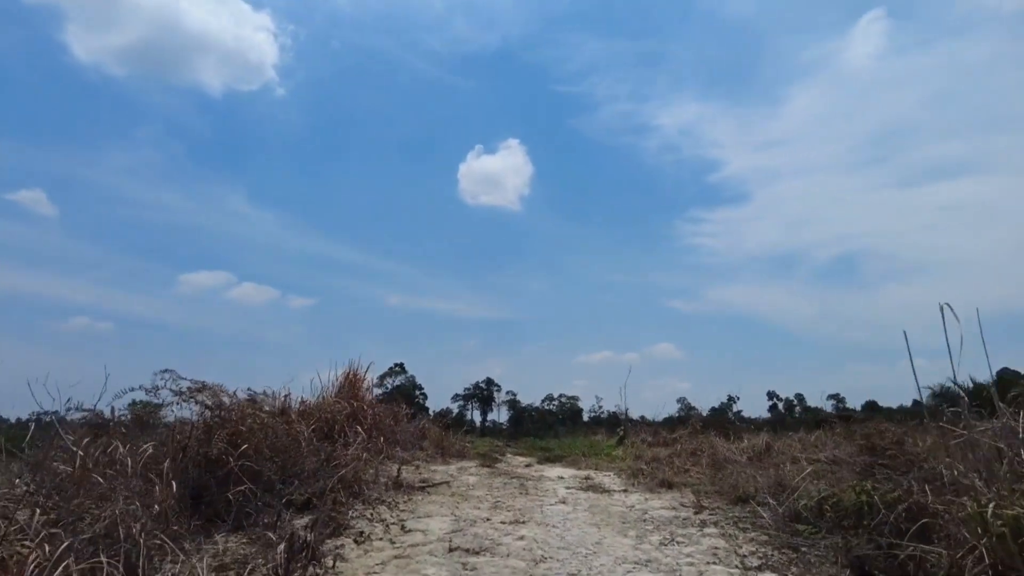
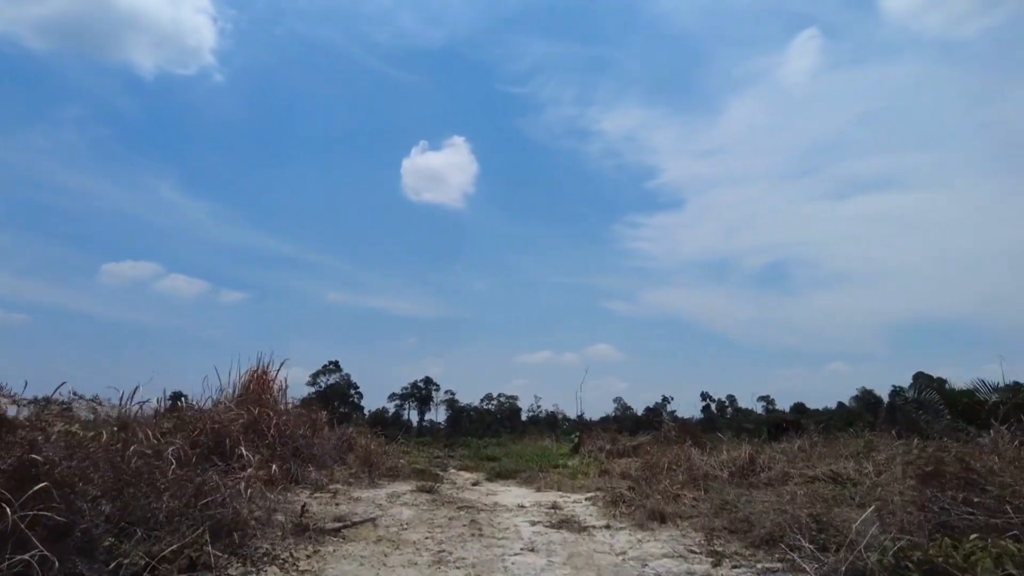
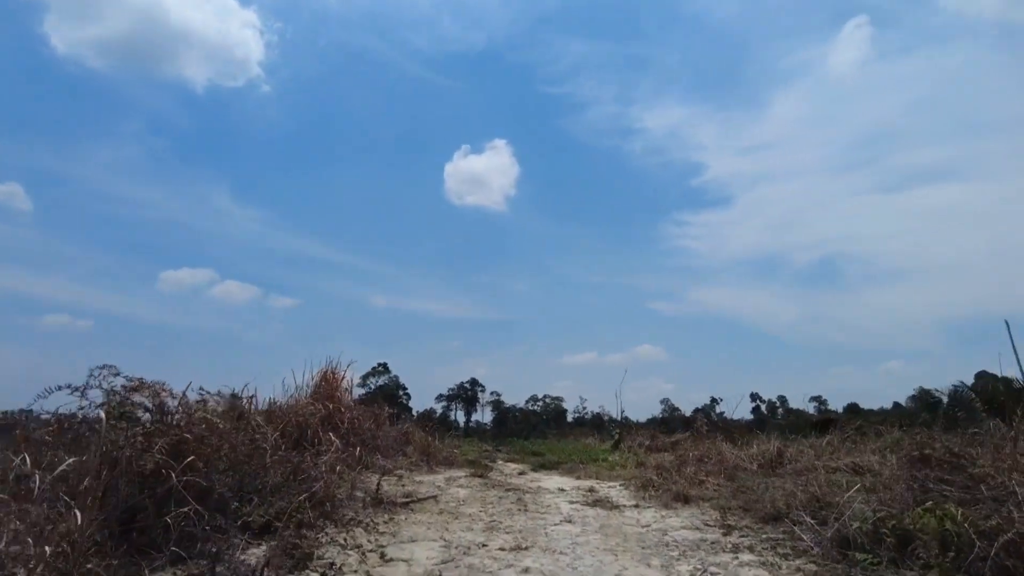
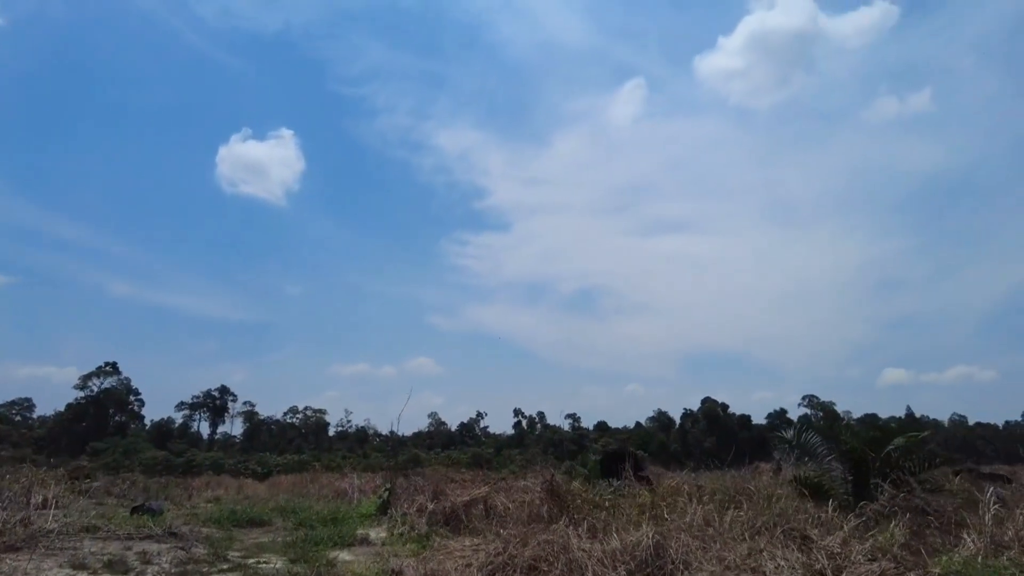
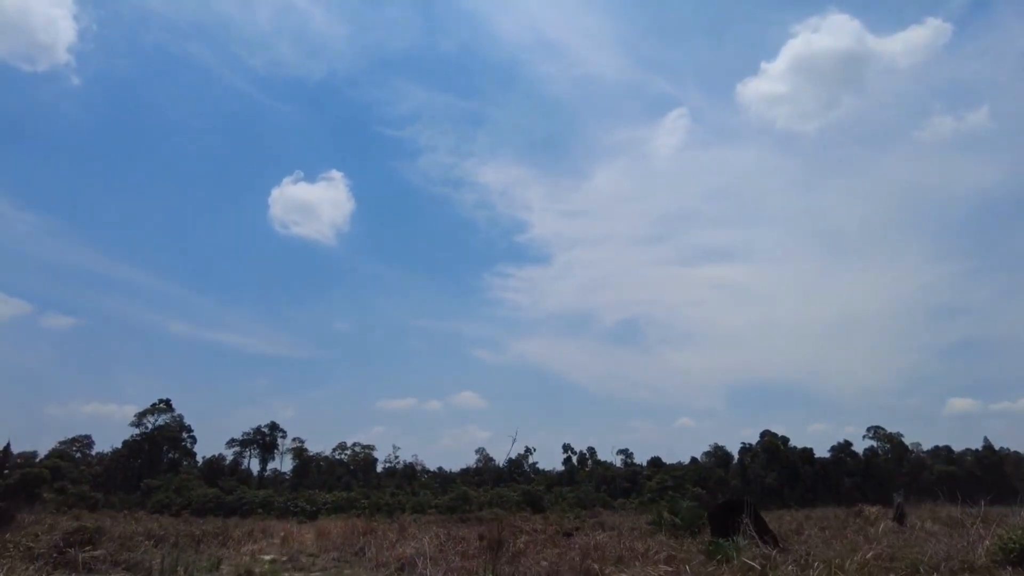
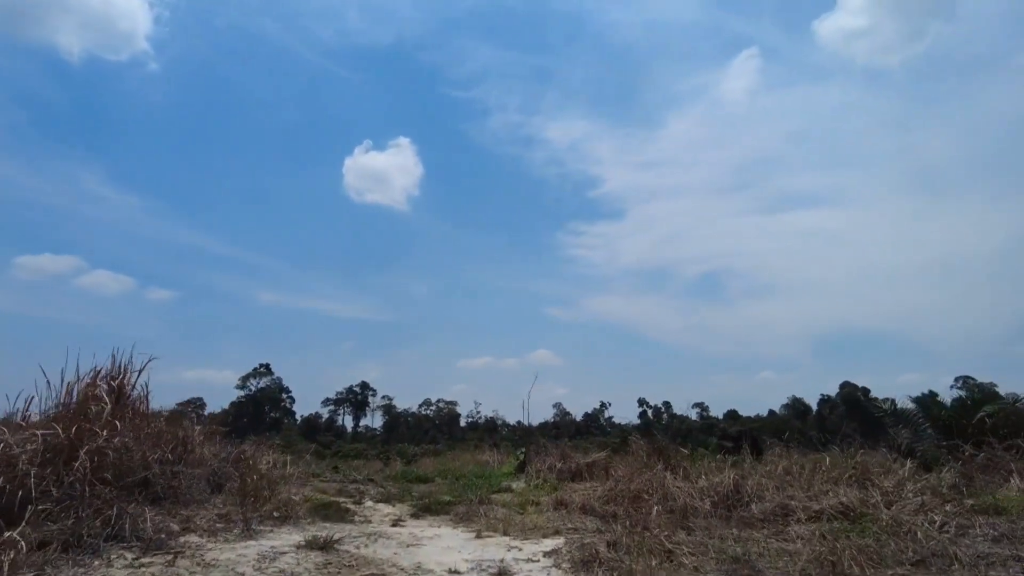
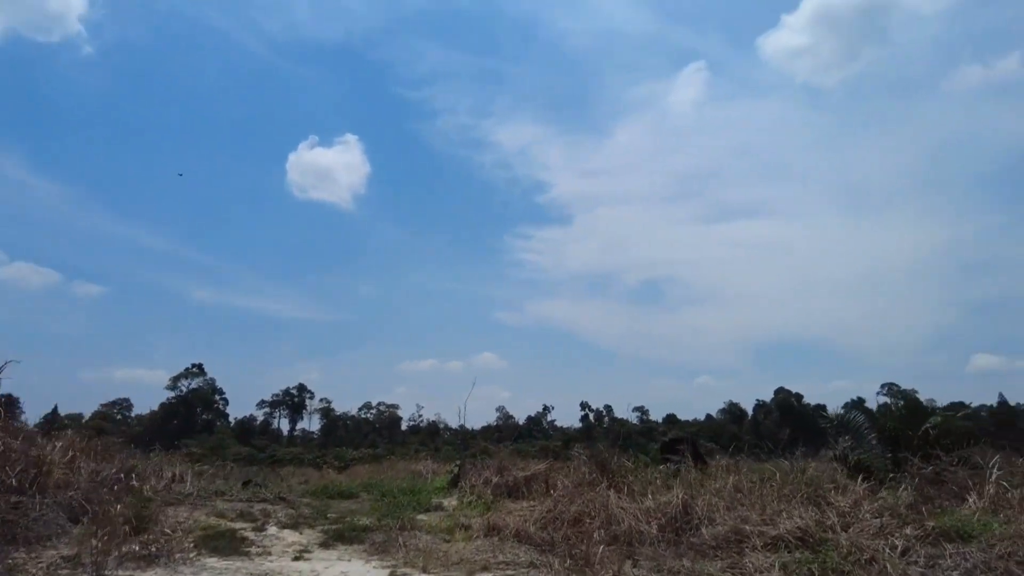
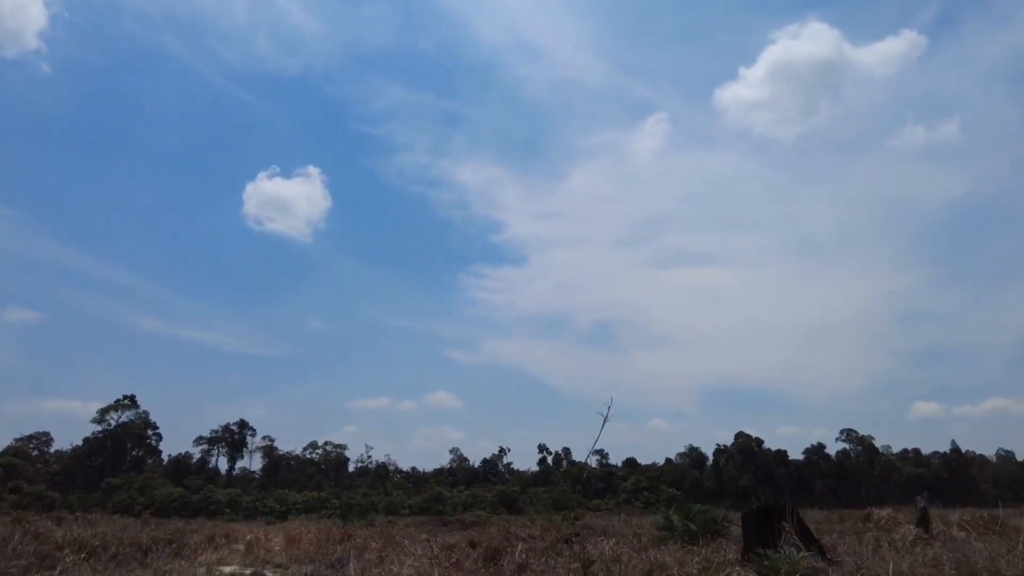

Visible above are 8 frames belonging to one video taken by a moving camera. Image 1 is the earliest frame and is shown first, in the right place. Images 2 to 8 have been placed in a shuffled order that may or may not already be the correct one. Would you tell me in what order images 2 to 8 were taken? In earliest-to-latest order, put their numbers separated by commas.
3, 2, 6, 7, 4, 5, 8
